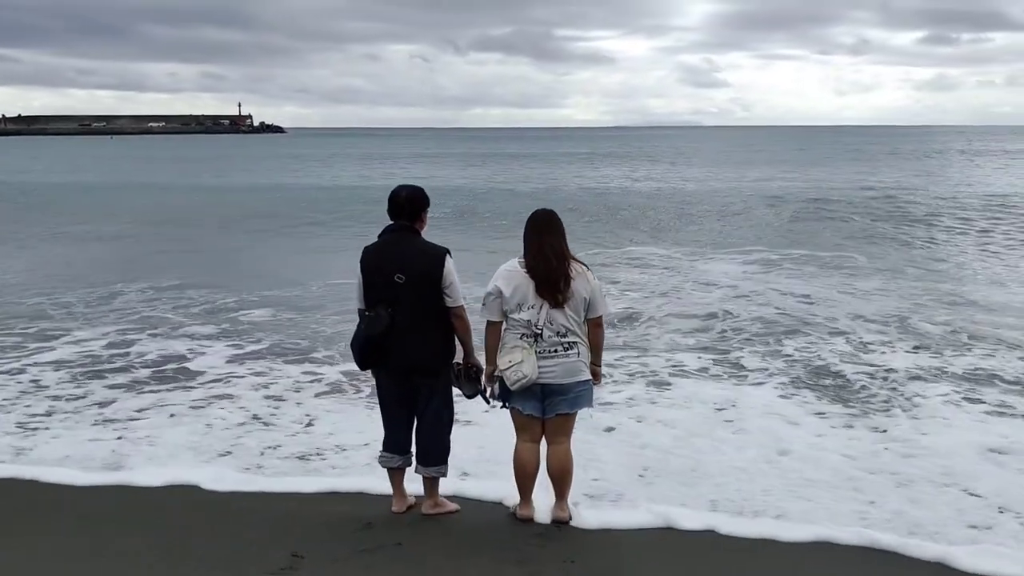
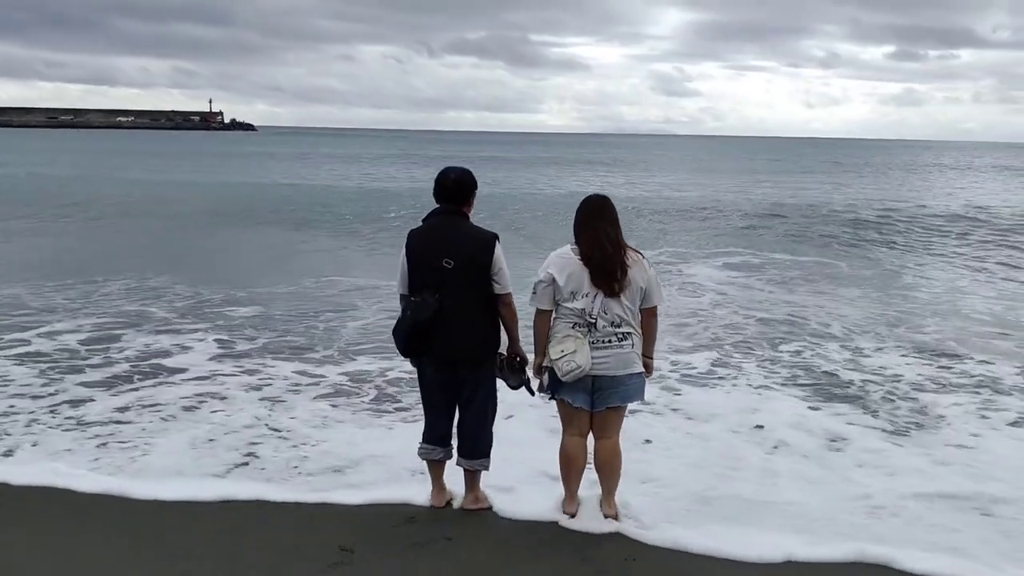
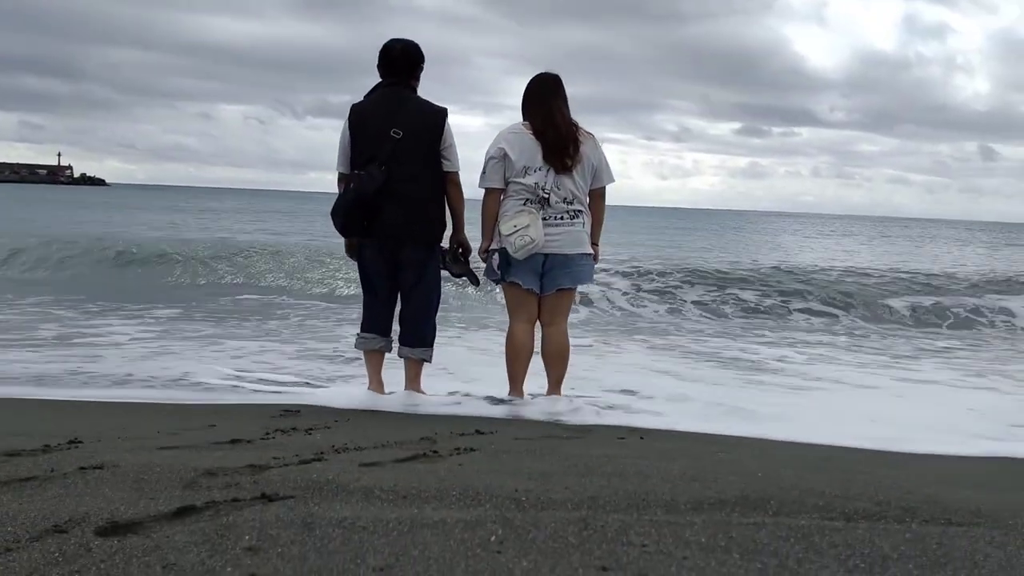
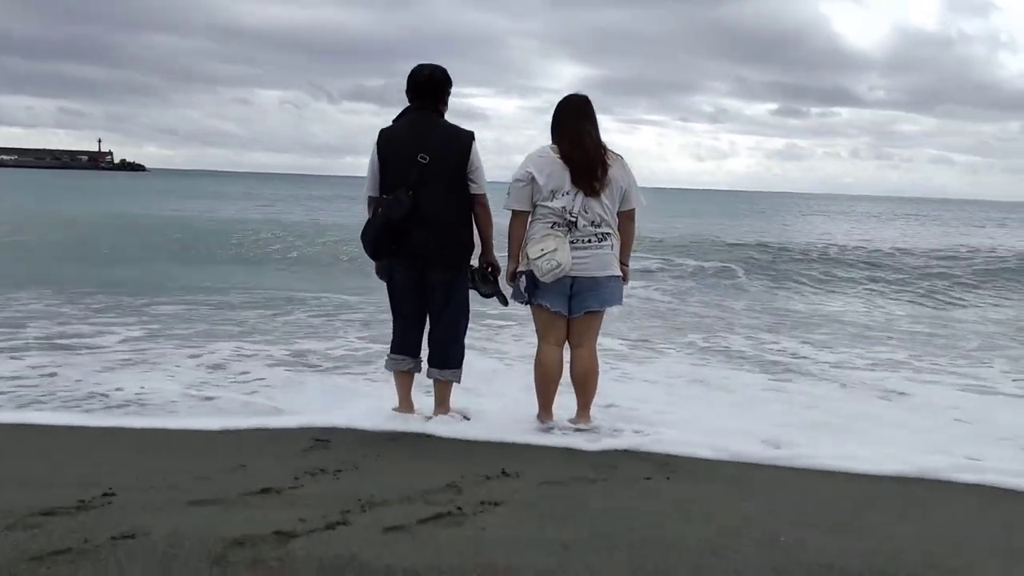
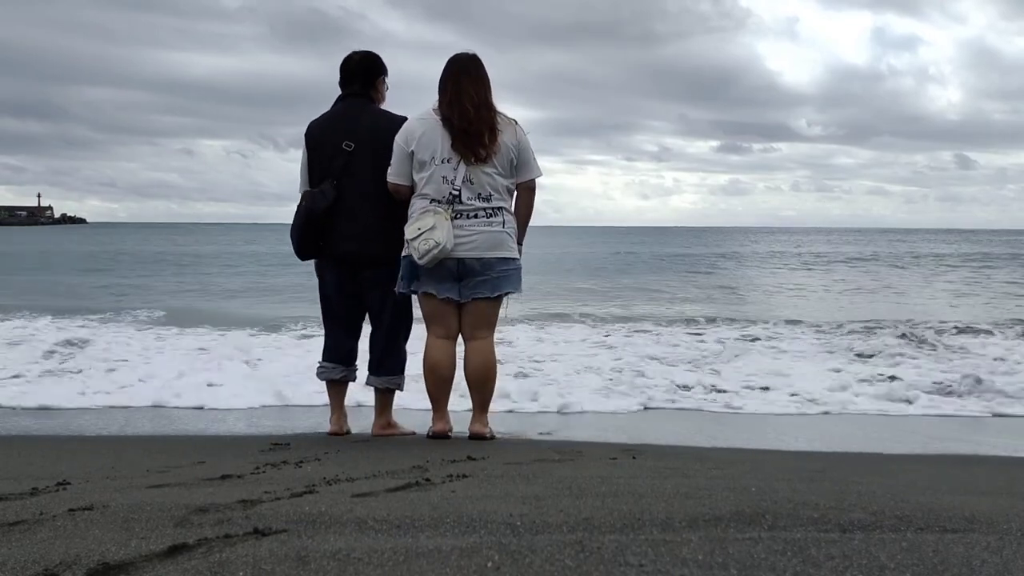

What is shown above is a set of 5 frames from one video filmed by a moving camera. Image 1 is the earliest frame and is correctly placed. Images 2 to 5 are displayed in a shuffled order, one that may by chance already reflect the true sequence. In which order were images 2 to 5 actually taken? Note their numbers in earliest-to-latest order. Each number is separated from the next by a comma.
2, 4, 3, 5
